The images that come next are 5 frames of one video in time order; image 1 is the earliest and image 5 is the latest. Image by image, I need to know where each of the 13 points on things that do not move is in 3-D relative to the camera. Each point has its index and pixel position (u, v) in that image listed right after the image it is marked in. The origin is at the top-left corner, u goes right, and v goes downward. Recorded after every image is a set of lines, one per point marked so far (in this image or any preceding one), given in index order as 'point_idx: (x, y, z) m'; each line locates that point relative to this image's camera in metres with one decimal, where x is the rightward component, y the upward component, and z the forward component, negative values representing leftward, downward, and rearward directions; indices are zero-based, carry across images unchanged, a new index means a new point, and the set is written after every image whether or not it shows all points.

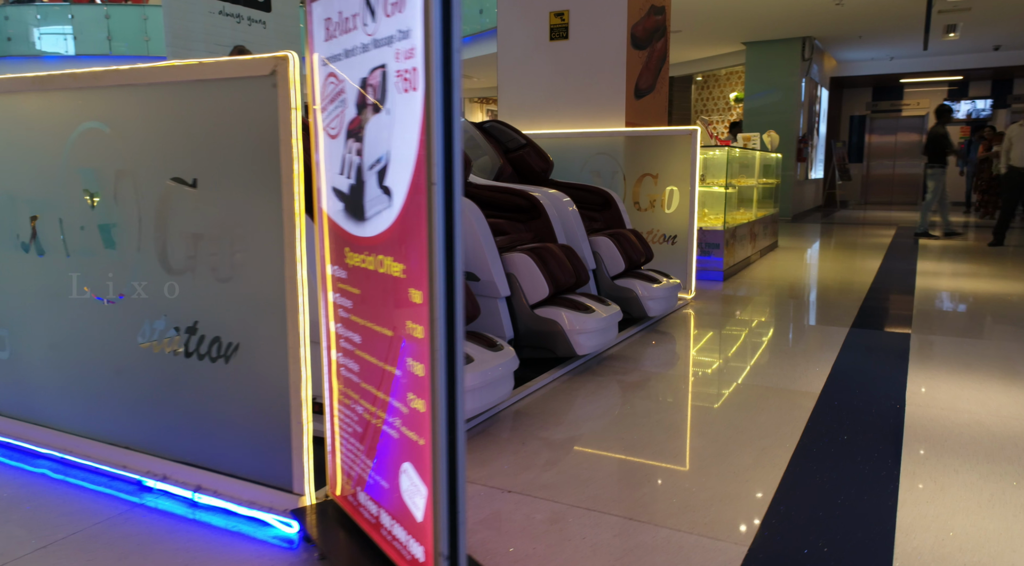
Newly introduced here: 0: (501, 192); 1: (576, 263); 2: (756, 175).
0: (-0.1, +0.5, +4.3) m
1: (+0.3, +0.1, +4.0) m
2: (+2.4, +1.1, +7.8) m
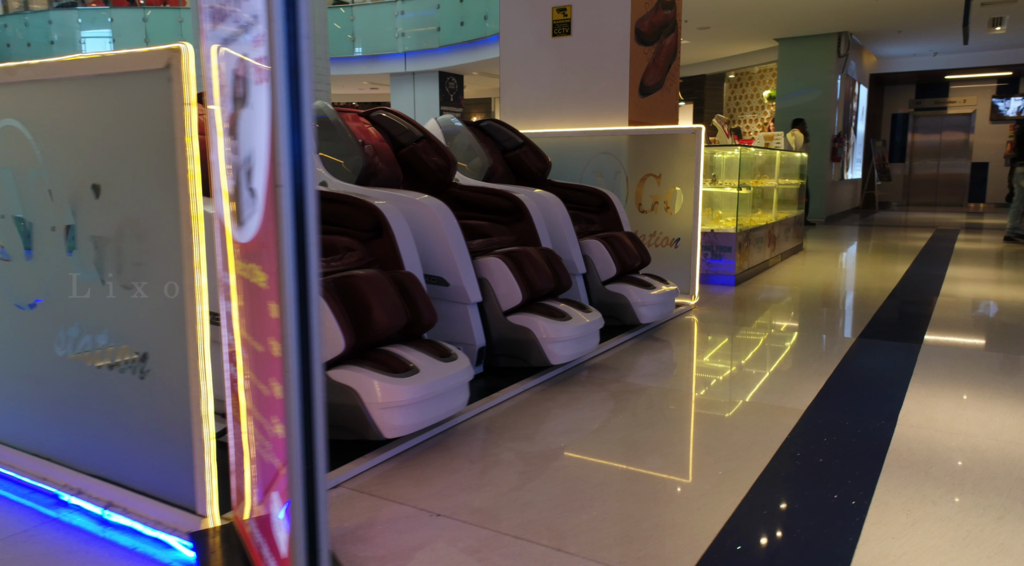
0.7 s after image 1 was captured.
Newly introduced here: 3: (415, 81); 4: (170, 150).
0: (-0.2, +0.5, +4.1) m
1: (+0.2, +0.1, +3.8) m
2: (+2.5, +1.0, +7.5) m
3: (-1.9, +3.9, +15.2) m
4: (-0.8, +0.3, +1.9) m
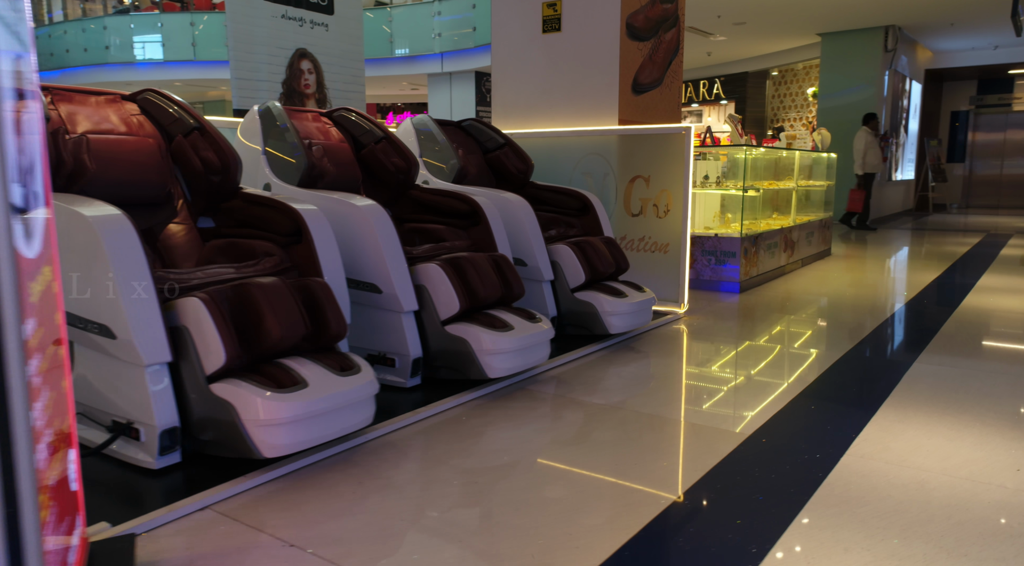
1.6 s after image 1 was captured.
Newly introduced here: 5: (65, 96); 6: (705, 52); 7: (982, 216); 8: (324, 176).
0: (-0.4, +0.4, +4.0) m
1: (0.0, 0.0, +3.6) m
2: (+2.6, +1.0, +7.1) m
3: (-1.2, +3.9, +15.2) m
4: (-1.2, +0.3, +1.8) m
5: (-1.8, +0.8, +3.2) m
6: (+3.1, +3.7, +12.6) m
7: (+8.0, +1.1, +13.3) m
8: (-0.9, +0.5, +3.7) m
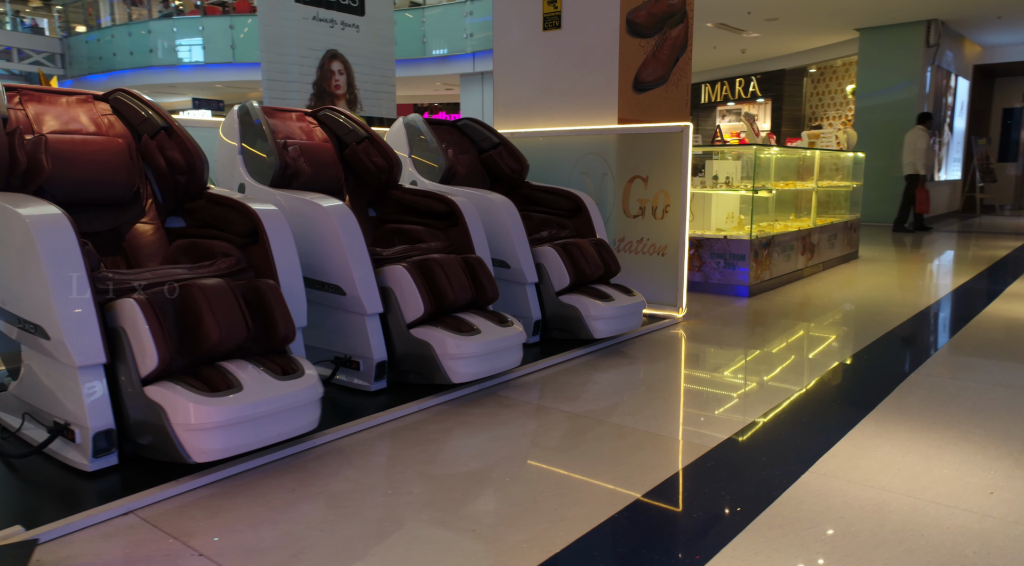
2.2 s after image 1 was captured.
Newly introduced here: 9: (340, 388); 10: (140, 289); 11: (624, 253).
0: (-0.5, +0.4, +3.9) m
1: (-0.2, 0.0, +3.5) m
2: (+2.7, +0.9, +6.9) m
3: (-0.5, +3.9, +15.1) m
4: (-1.4, +0.3, +1.8) m
5: (-1.9, +0.8, +3.2) m
6: (+3.6, +3.7, +12.3) m
7: (+8.5, +1.0, +12.7) m
8: (-1.0, +0.5, +3.7) m
9: (-0.7, -0.4, +3.4) m
10: (-1.2, 0.0, +2.6) m
11: (+0.7, +0.2, +5.0) m
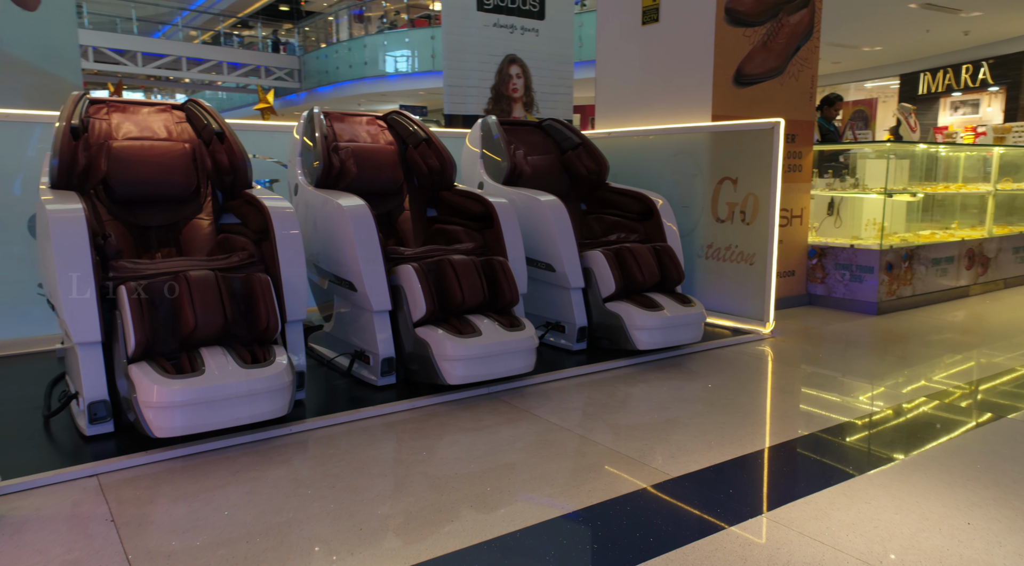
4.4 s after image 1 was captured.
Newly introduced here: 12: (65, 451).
0: (-0.2, +0.4, +3.9) m
1: (-0.1, 0.0, +3.4) m
2: (+3.6, +0.8, +5.9) m
3: (+3.0, +3.8, +14.7) m
4: (-1.8, +0.3, +2.1) m
5: (-1.8, +0.8, +3.7) m
6: (+6.1, +3.5, +10.8) m
7: (+10.8, +0.6, +9.8) m
8: (-0.8, +0.5, +3.9) m
9: (-0.7, -0.4, +3.5) m
10: (-1.3, 0.0, +2.9) m
11: (+1.2, +0.1, +4.7) m
12: (-1.5, -0.6, +2.7) m
